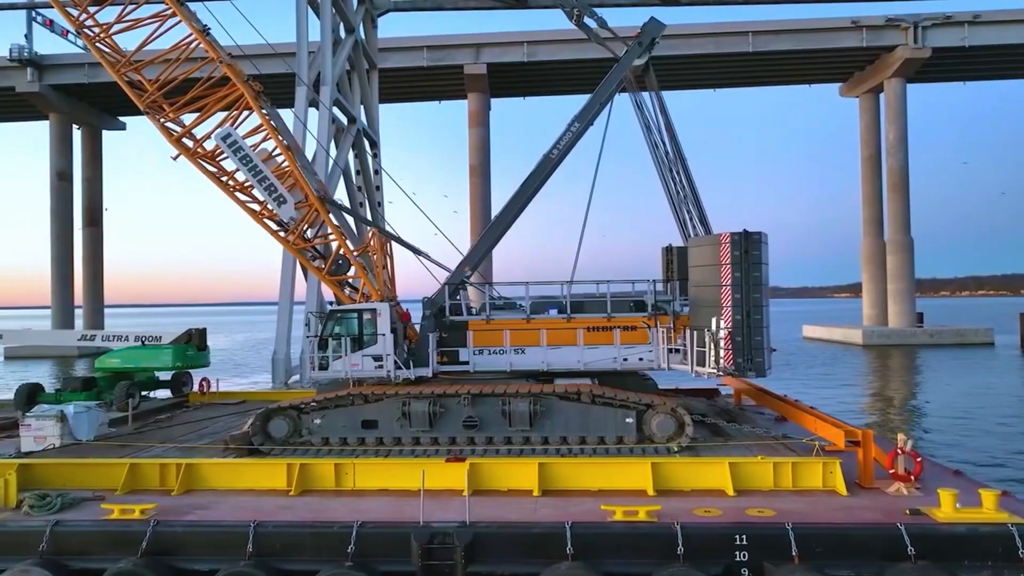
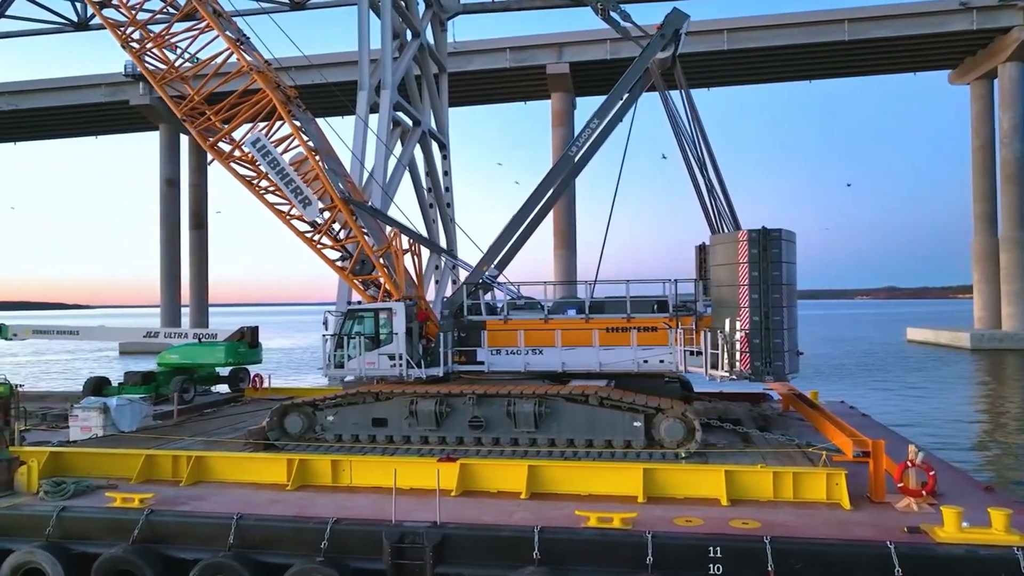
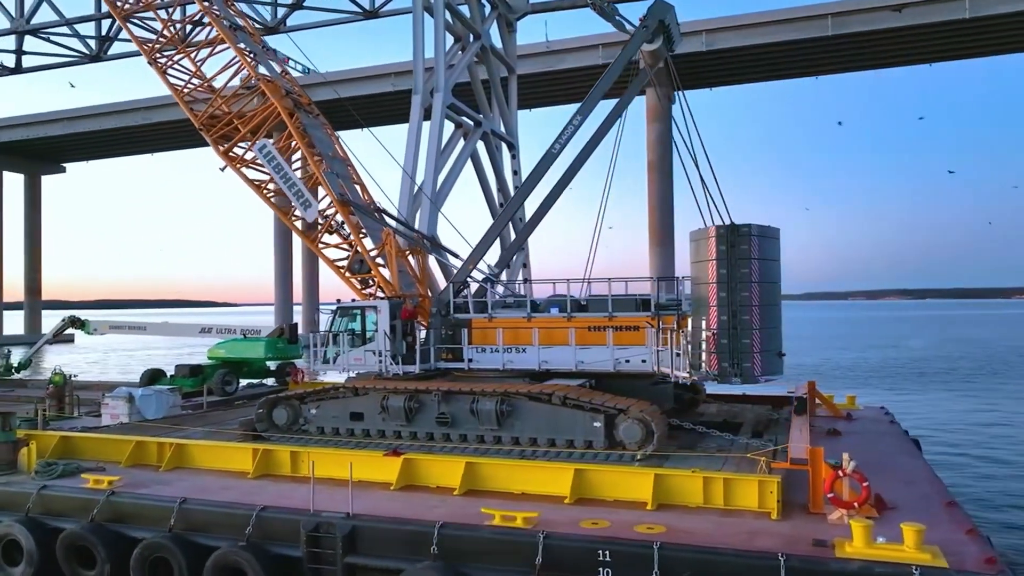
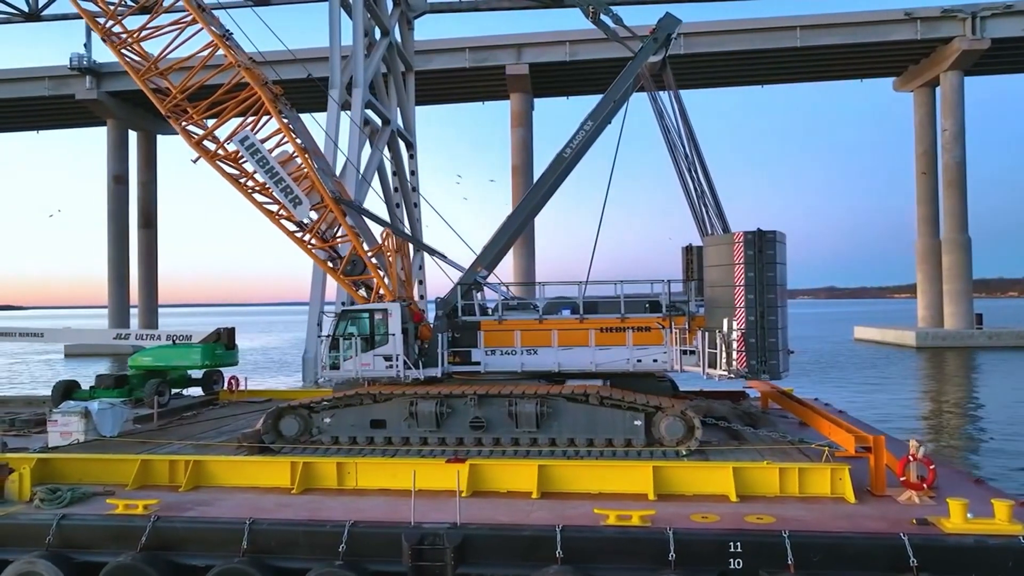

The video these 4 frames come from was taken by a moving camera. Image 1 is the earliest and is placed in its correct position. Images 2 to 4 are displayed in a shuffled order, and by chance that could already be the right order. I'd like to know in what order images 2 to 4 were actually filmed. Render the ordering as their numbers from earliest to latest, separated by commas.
4, 2, 3
